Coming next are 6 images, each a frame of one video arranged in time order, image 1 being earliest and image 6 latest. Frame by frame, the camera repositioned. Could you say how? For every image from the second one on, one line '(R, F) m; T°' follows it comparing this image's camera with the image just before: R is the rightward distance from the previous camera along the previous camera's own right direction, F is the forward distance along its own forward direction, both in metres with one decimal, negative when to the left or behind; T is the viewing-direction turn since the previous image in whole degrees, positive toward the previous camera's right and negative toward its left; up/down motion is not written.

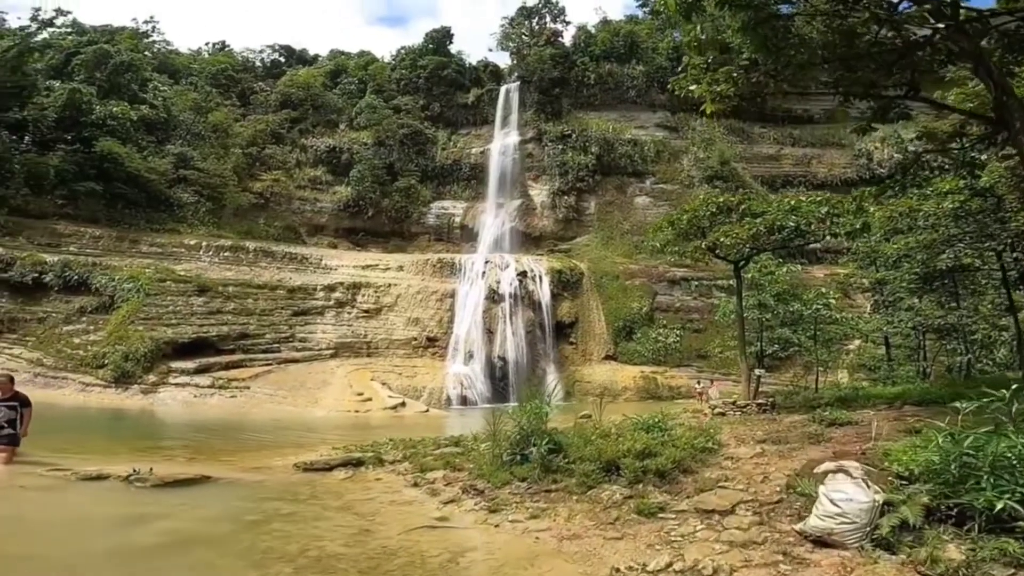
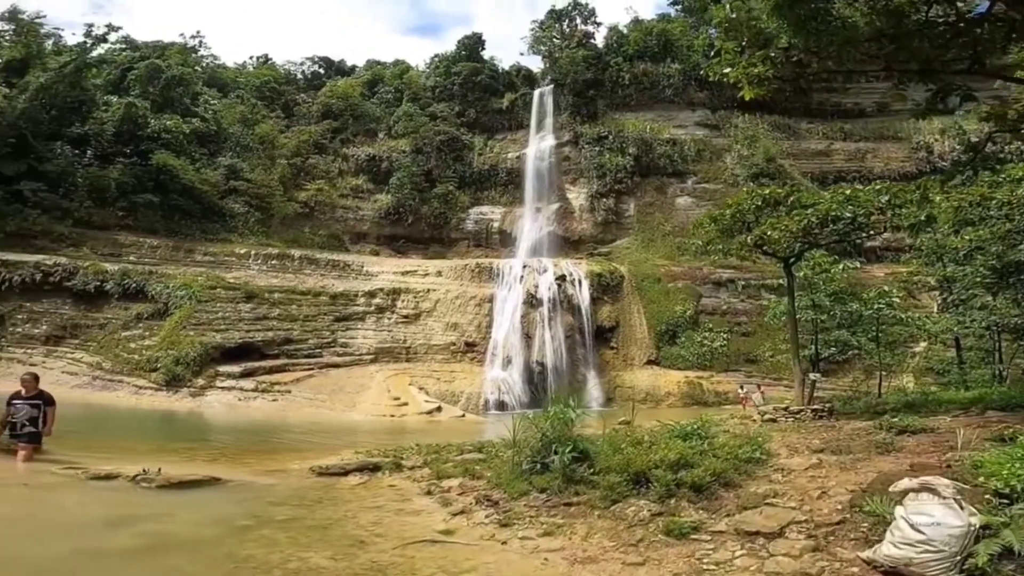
(+0.1, +0.4) m; -3°
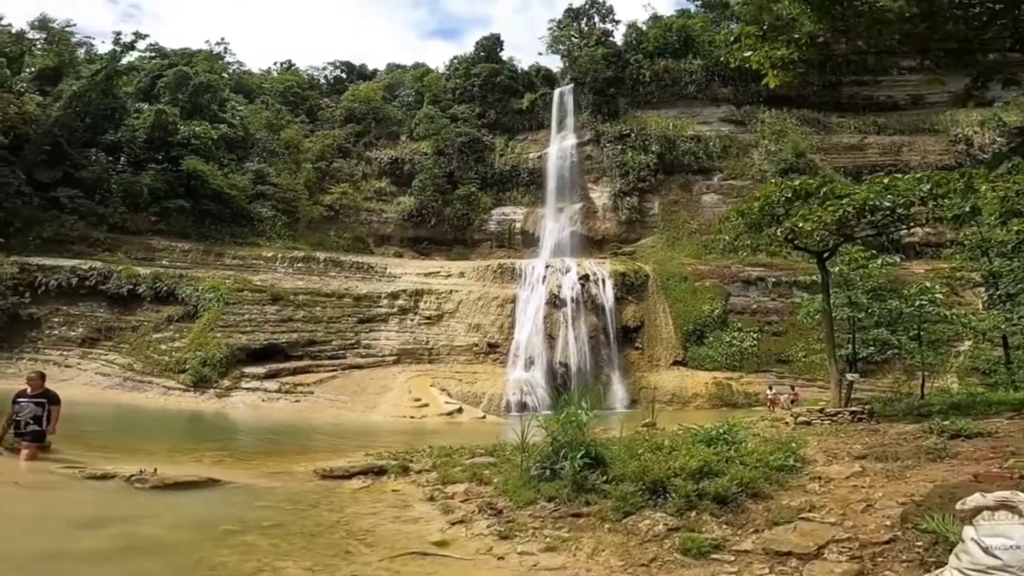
(+0.1, +0.3) m; -2°
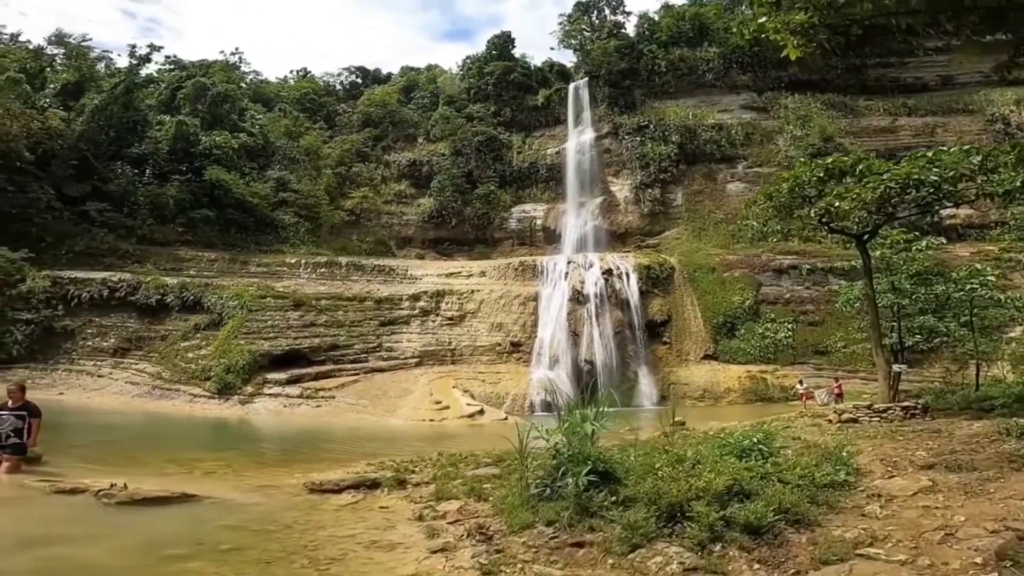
(+0.1, +0.4) m; -2°
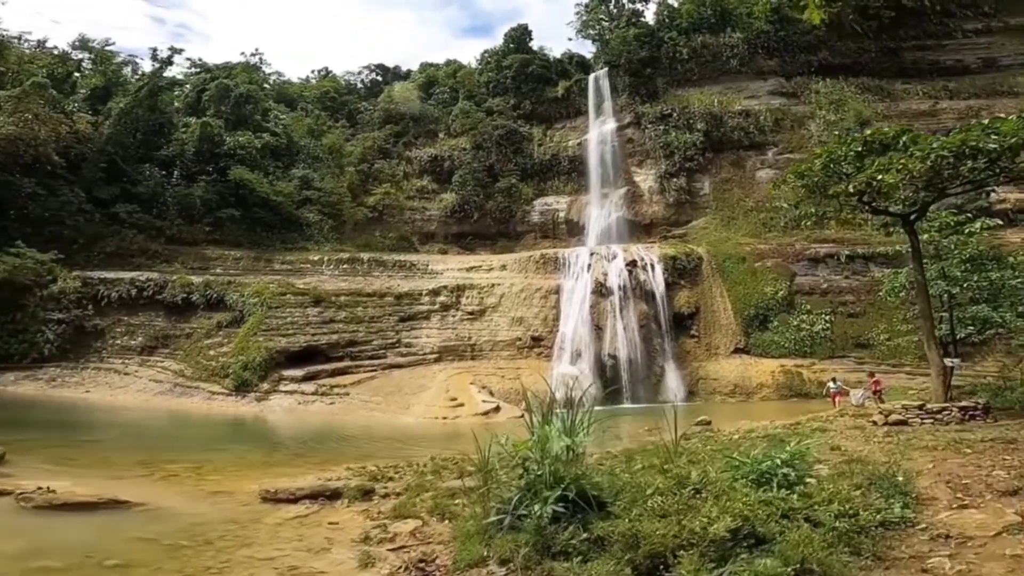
(+0.2, +0.5) m; -2°
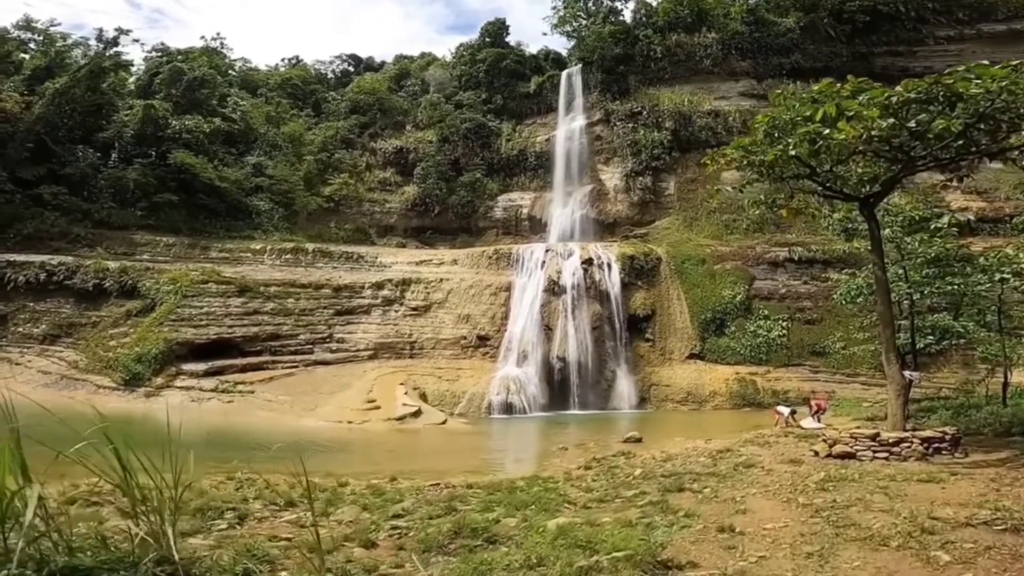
(+0.7, +1.2) m; +2°
